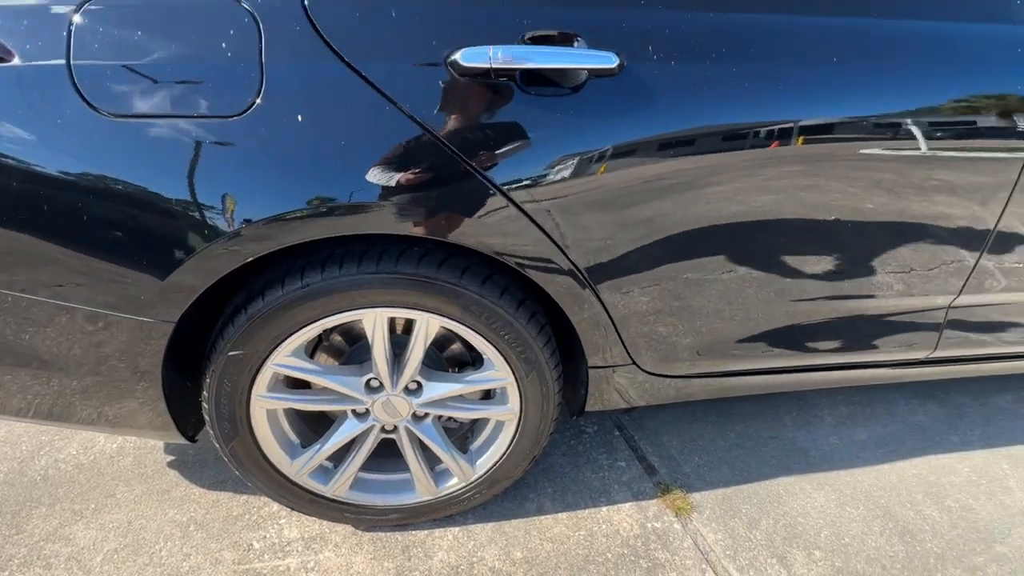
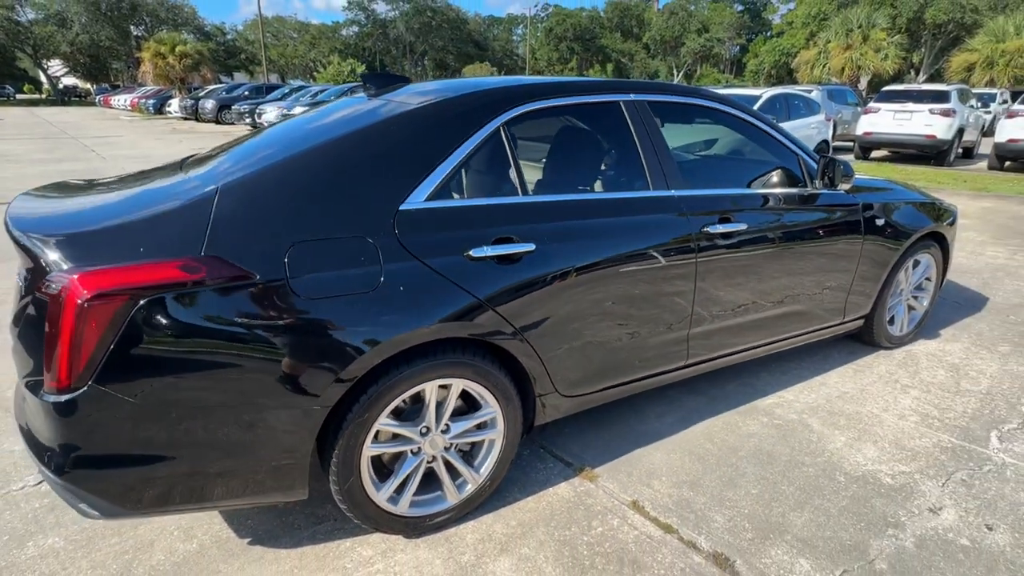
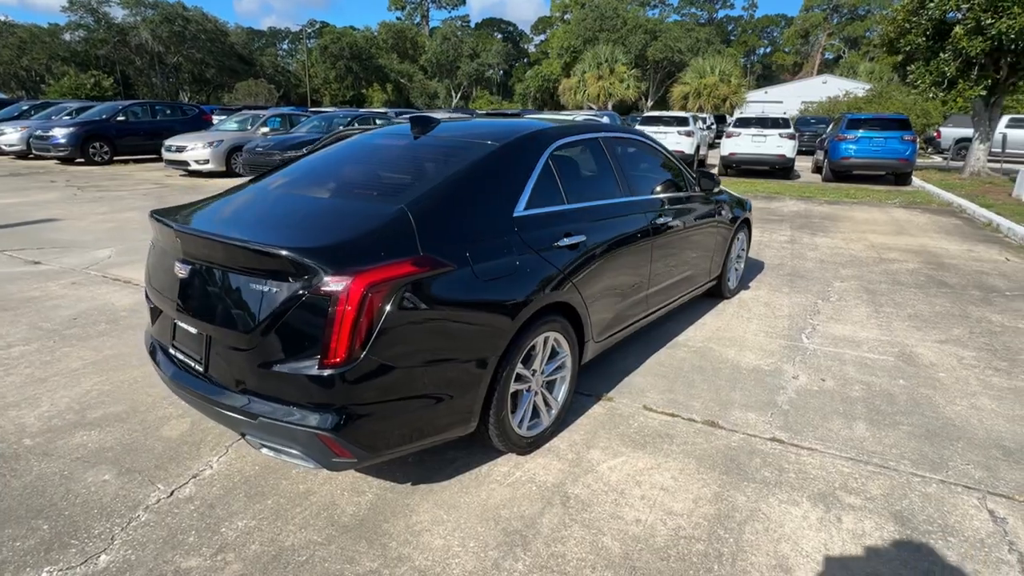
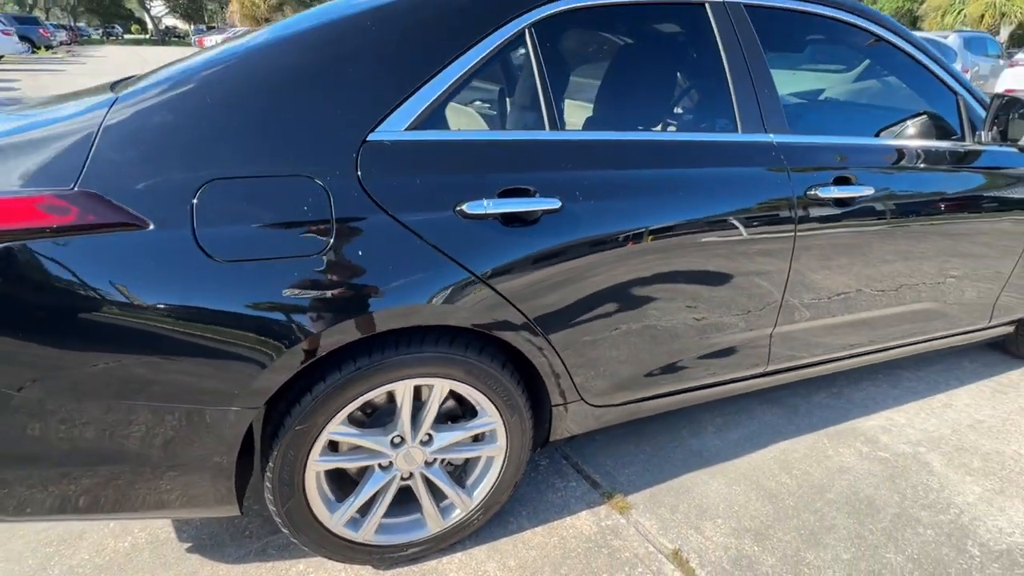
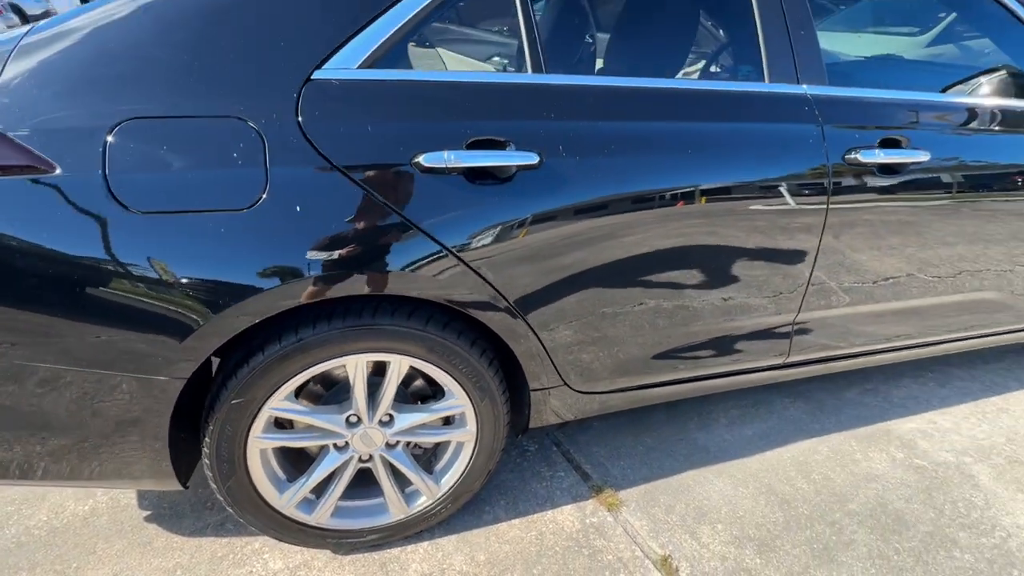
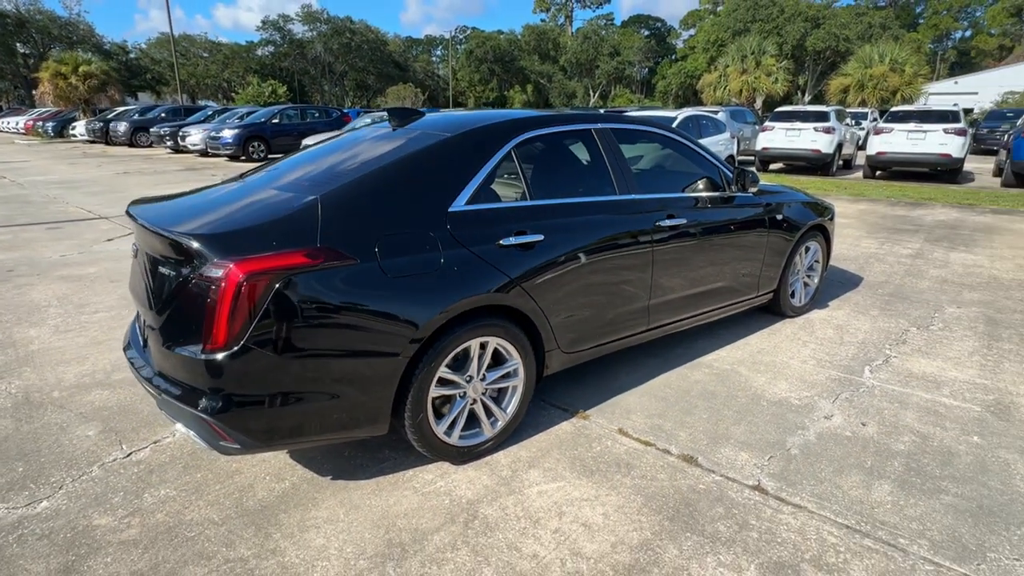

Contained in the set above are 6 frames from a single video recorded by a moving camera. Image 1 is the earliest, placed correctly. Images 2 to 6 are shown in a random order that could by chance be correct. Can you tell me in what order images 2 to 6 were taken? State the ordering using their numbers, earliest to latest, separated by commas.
5, 4, 2, 6, 3
